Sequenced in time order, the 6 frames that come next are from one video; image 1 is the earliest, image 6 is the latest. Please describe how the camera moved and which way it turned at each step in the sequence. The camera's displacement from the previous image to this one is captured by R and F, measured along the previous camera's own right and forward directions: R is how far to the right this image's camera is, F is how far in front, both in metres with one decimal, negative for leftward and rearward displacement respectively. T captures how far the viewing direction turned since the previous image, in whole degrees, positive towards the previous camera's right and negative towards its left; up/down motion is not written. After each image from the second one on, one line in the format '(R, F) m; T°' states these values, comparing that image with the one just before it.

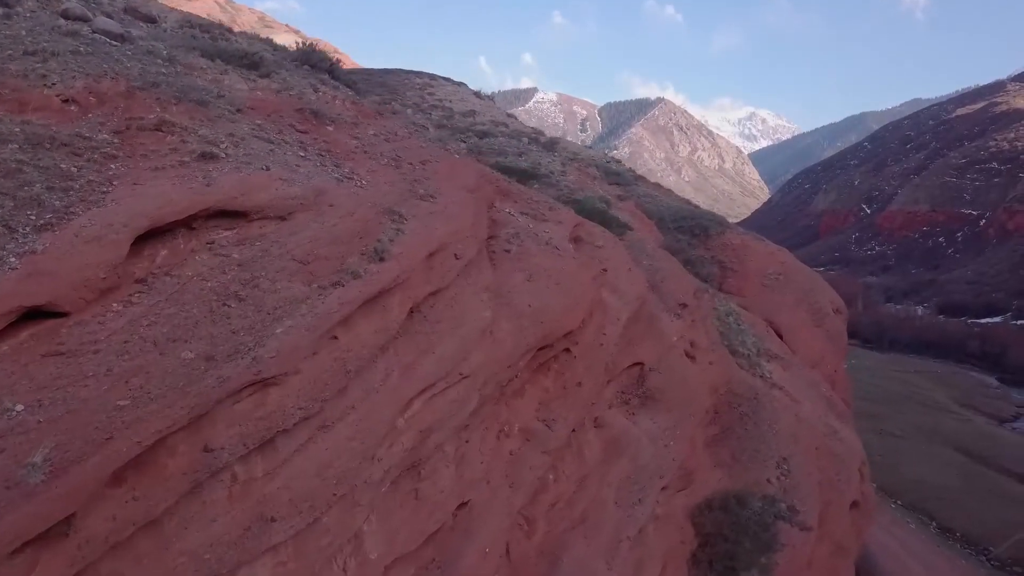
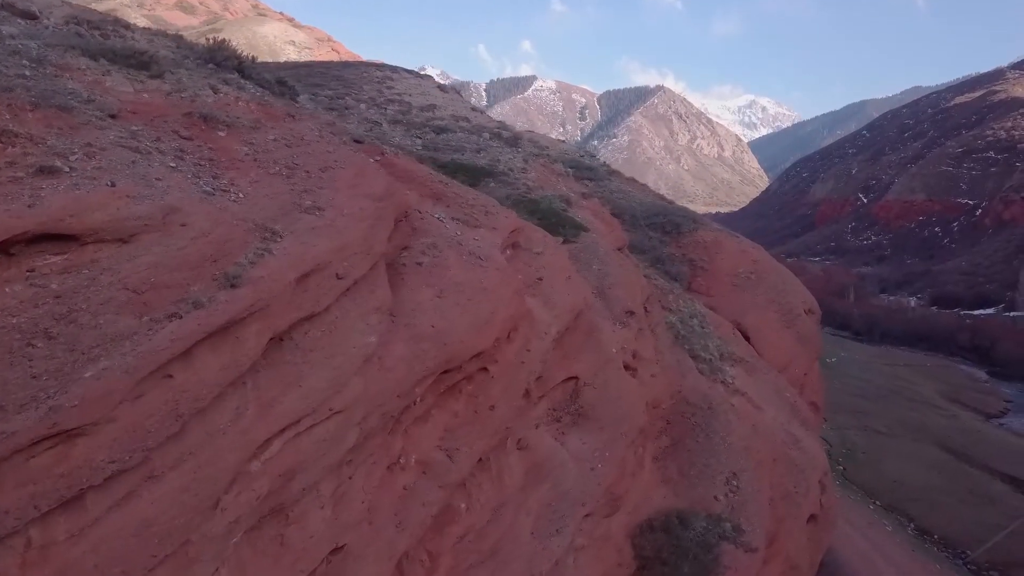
(+0.5, +0.3) m; 0°
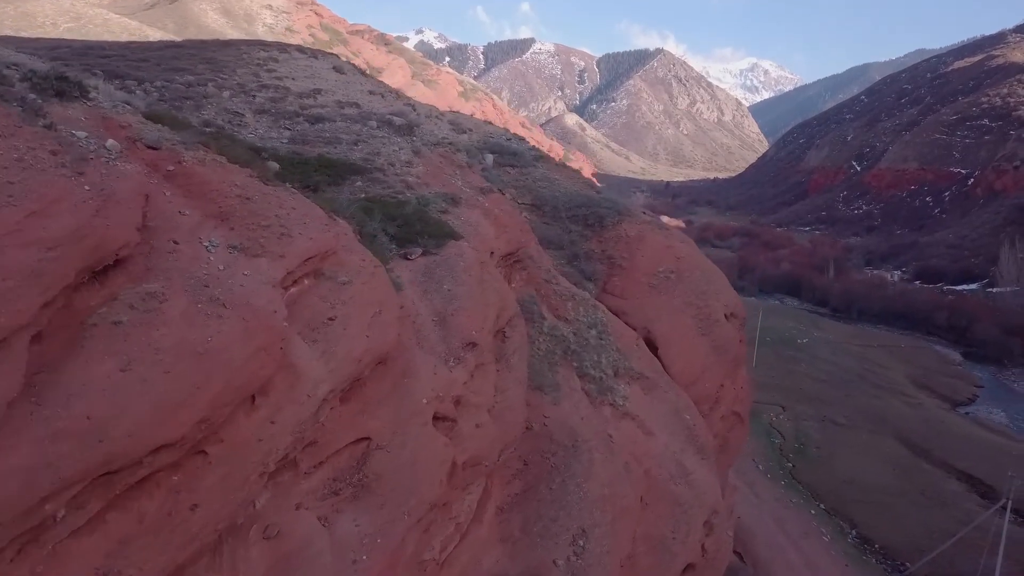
(+1.4, +0.9) m; 0°
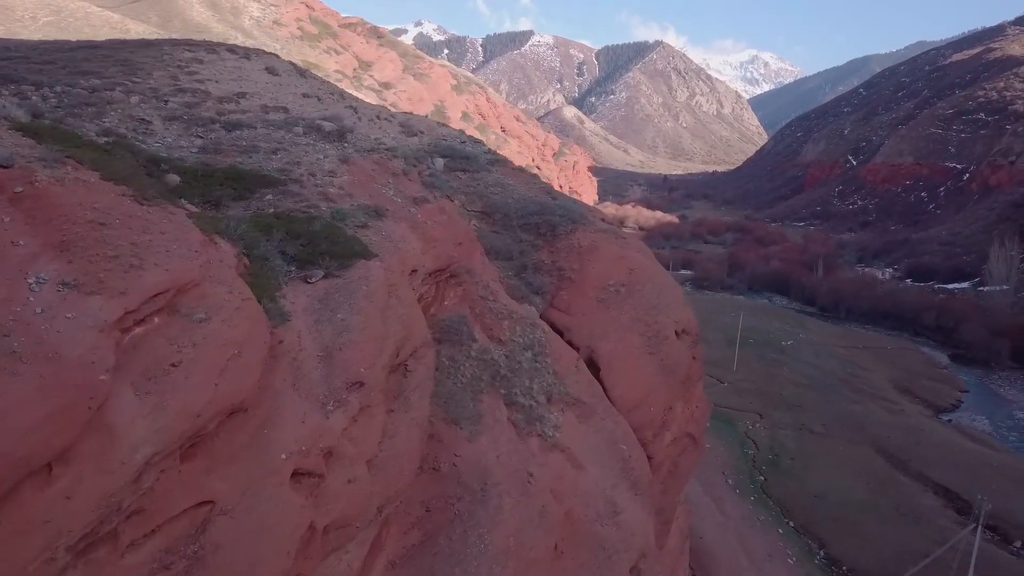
(+0.7, +0.6) m; 0°
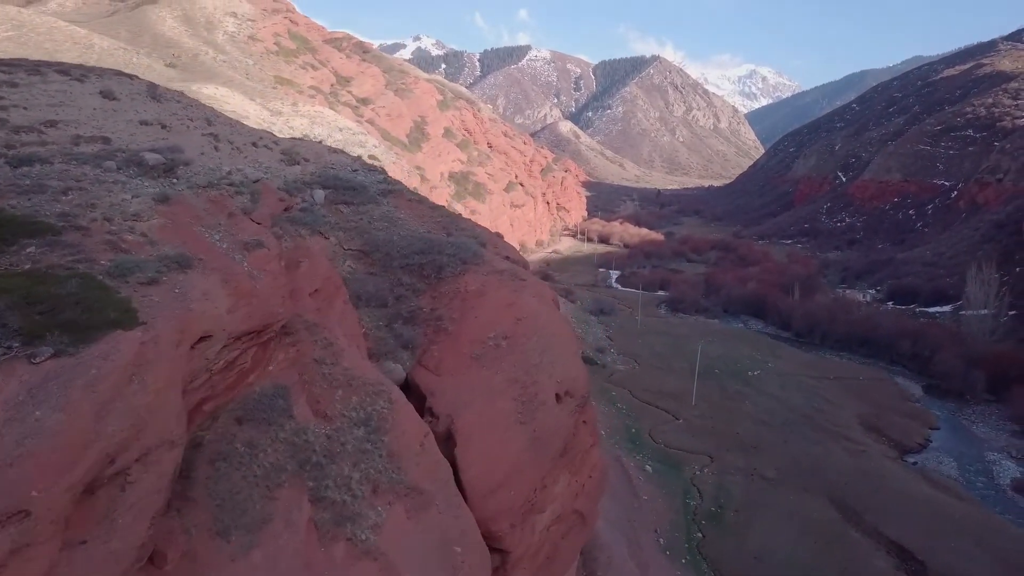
(+1.5, +1.3) m; 0°
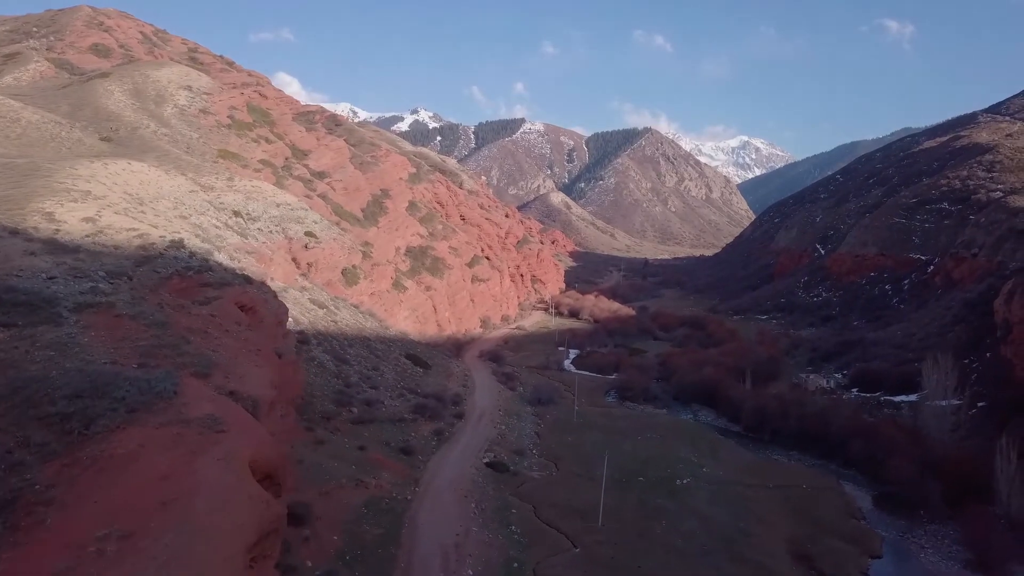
(+2.9, +2.7) m; 0°
